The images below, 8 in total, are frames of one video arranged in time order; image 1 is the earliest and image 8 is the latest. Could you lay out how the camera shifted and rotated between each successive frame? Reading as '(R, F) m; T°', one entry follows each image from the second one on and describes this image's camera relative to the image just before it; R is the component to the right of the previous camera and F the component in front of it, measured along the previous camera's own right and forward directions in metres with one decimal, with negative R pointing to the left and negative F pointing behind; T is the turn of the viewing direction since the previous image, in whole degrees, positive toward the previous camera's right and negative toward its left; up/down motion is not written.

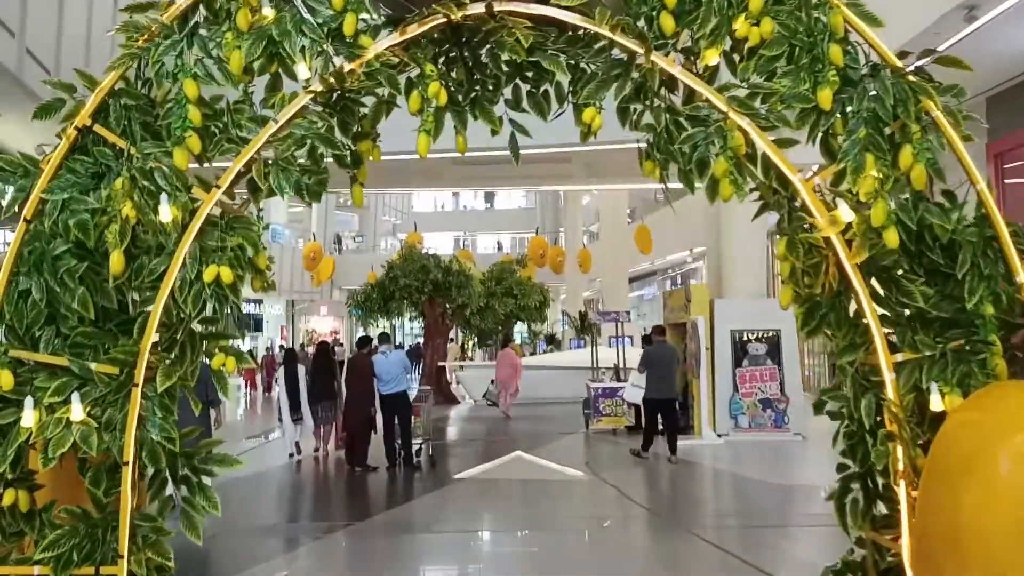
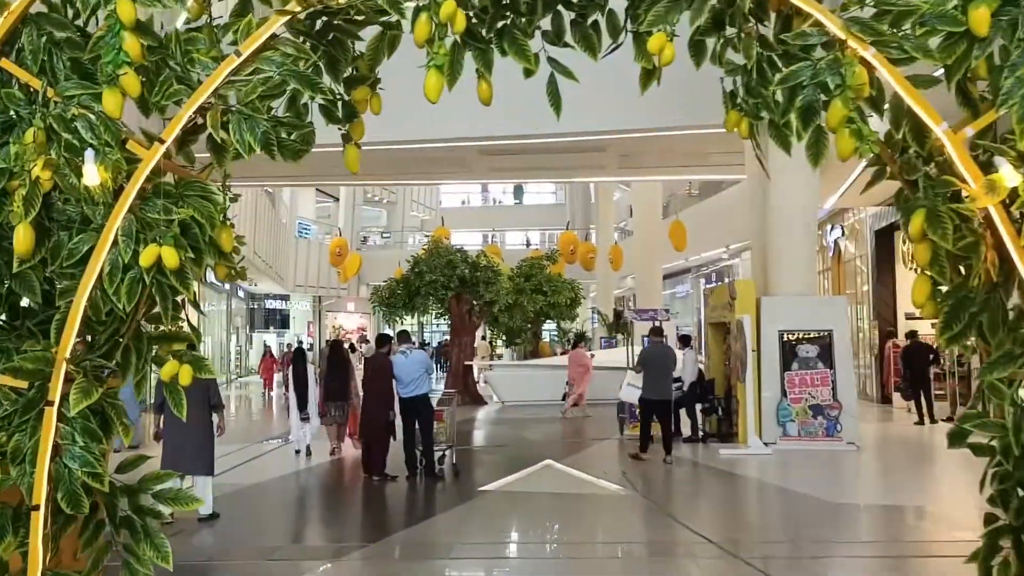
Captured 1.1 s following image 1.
(0.0, +0.7) m; -2°
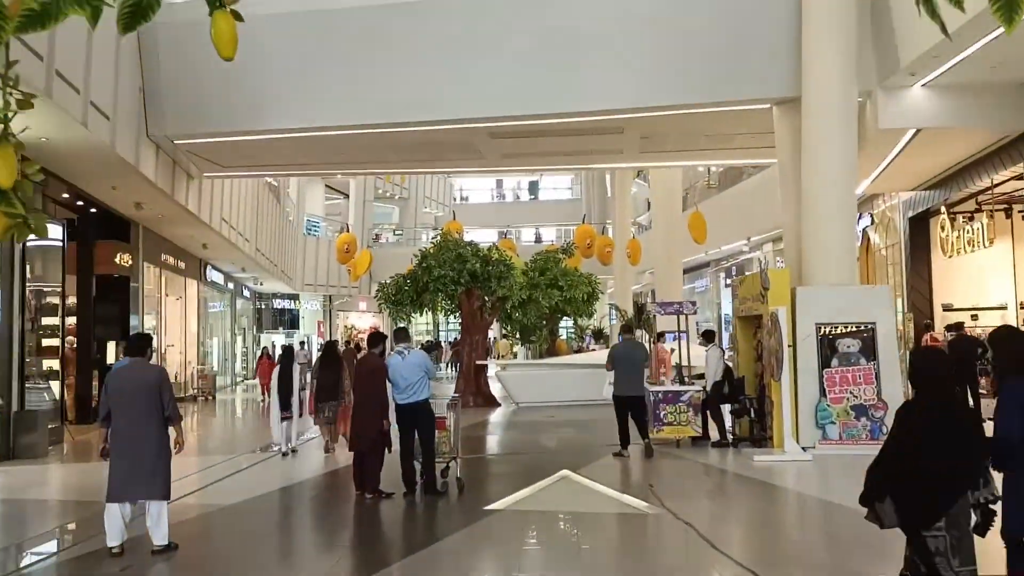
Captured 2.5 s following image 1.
(+0.1, +0.9) m; -1°
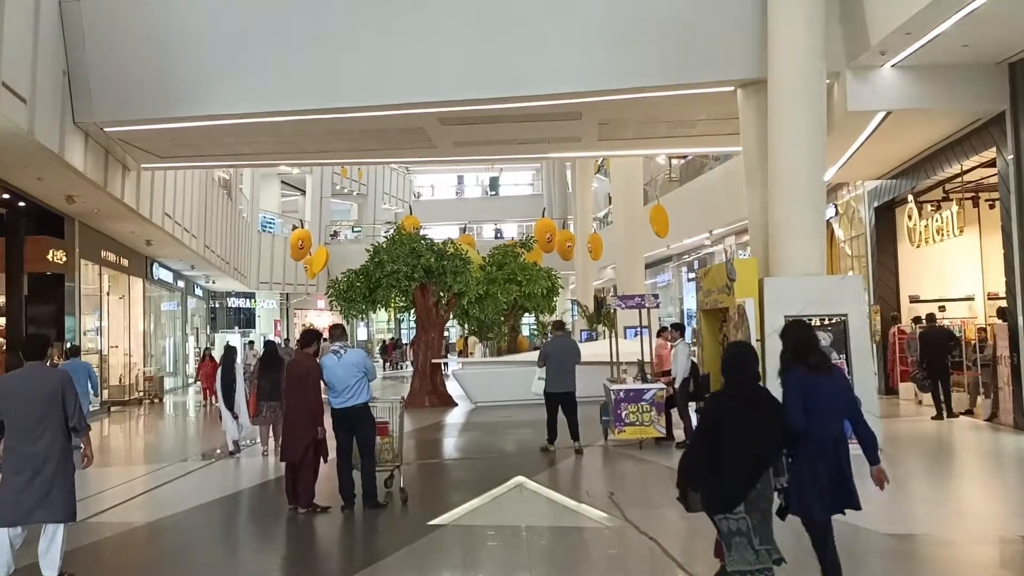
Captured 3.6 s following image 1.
(+0.2, +0.6) m; +2°
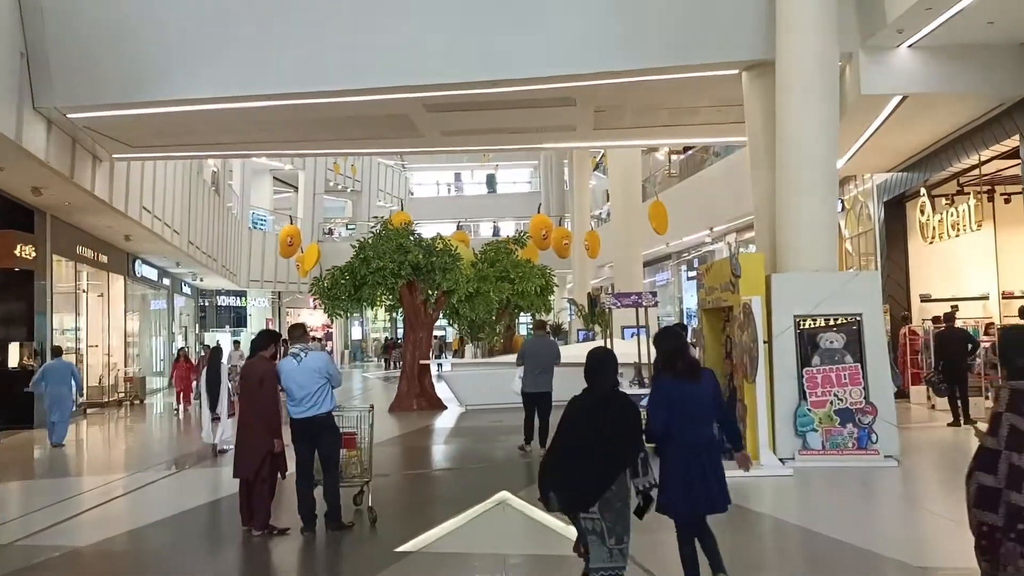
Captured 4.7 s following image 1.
(+0.1, +0.7) m; 0°
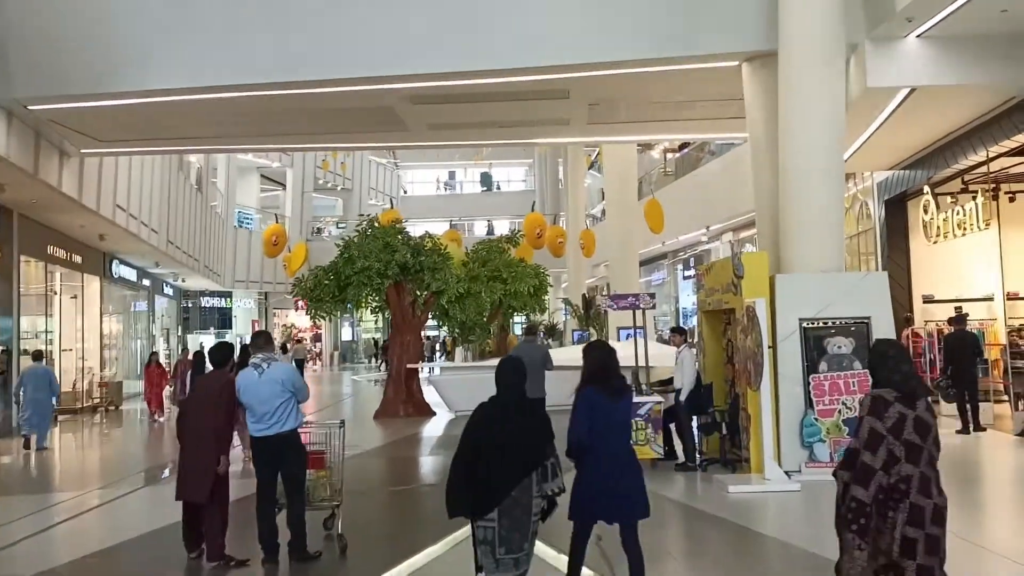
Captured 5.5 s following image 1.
(0.0, +0.5) m; +1°
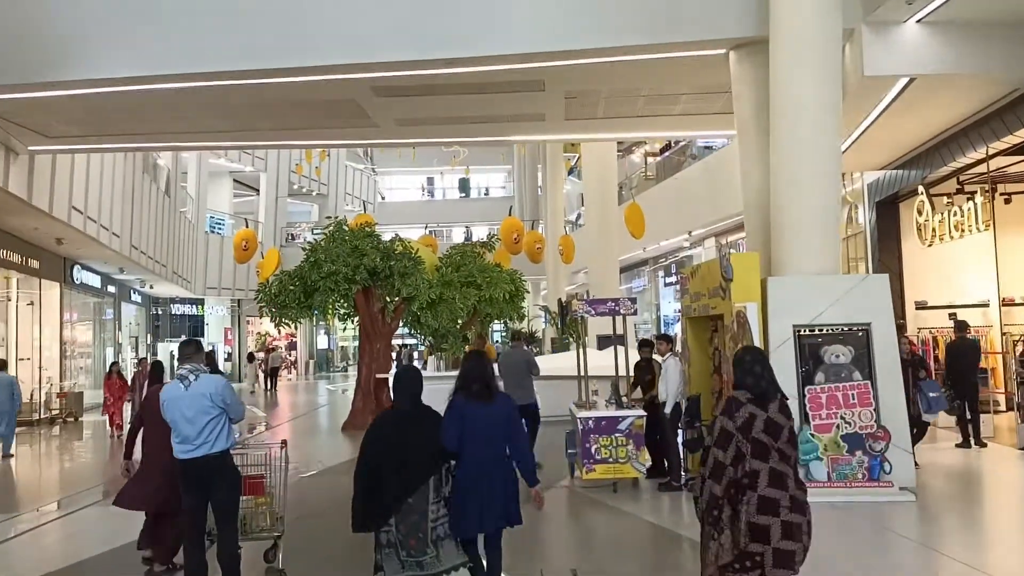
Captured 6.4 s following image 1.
(+0.1, +0.6) m; +1°
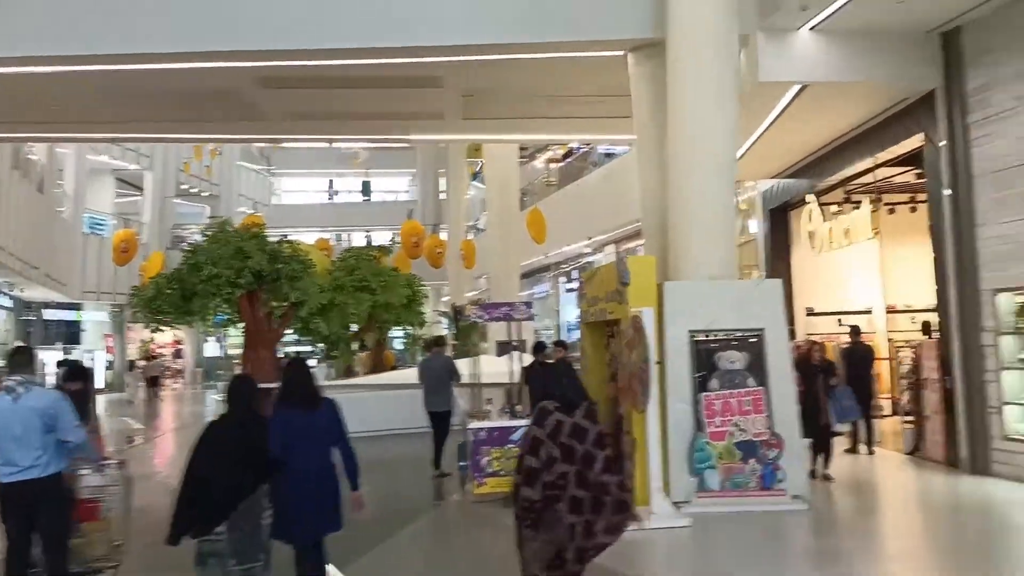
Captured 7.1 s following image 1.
(+0.1, +0.4) m; +7°
